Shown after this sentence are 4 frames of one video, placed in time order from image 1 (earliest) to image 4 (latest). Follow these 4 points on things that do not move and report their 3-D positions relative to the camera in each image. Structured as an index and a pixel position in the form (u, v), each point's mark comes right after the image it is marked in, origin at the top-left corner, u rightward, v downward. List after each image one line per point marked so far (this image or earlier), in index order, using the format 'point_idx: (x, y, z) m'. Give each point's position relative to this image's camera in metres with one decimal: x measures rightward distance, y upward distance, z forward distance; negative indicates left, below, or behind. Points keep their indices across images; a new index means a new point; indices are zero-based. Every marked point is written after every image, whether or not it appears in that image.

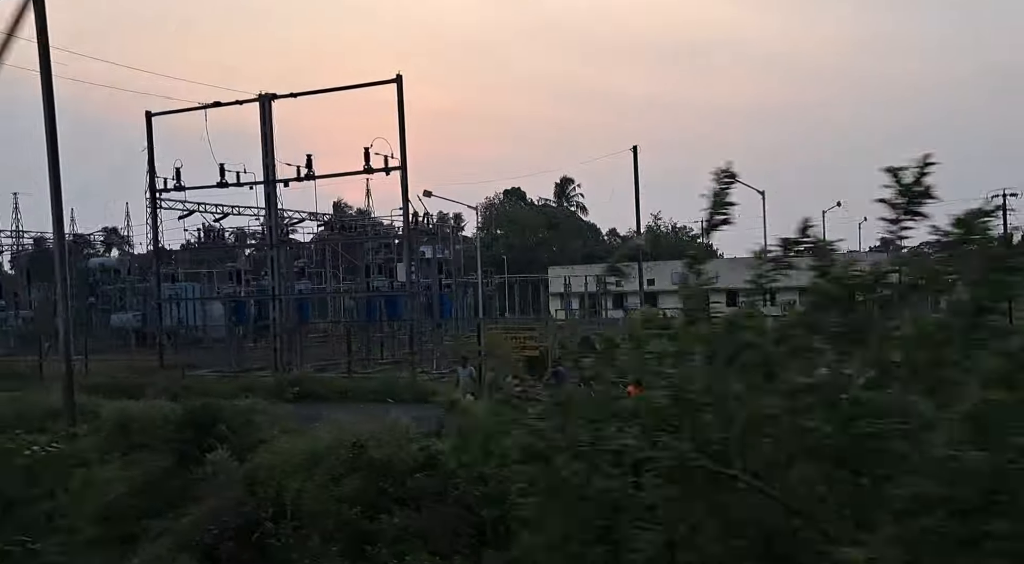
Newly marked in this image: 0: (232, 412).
0: (-2.1, -1.0, +6.9) m
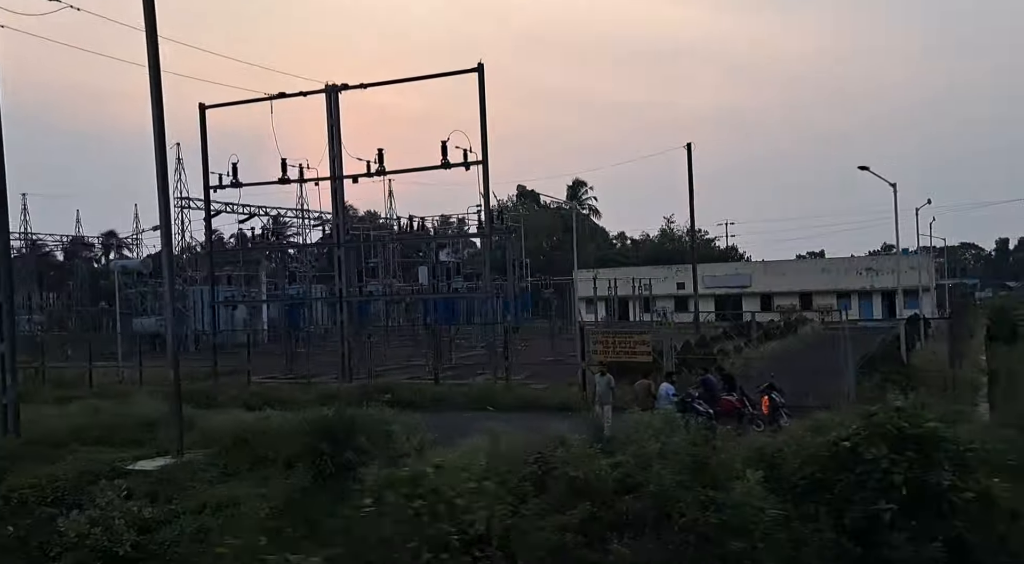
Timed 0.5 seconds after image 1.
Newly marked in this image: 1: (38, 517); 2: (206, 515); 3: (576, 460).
0: (-1.0, -1.0, +6.3) m
1: (-3.0, -1.5, +5.7) m
2: (-1.9, -1.4, +5.5) m
3: (+0.4, -1.0, +5.0) m
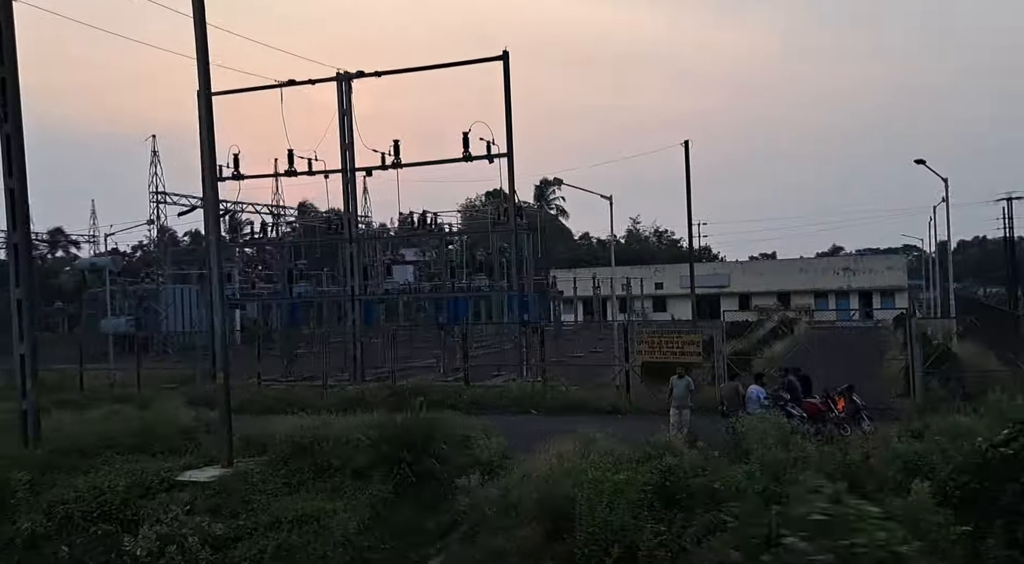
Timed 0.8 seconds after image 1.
0: (-0.4, -1.0, +5.9) m
1: (-2.4, -1.4, +5.1) m
2: (-1.3, -1.4, +5.0) m
3: (+1.0, -1.0, +4.6) m
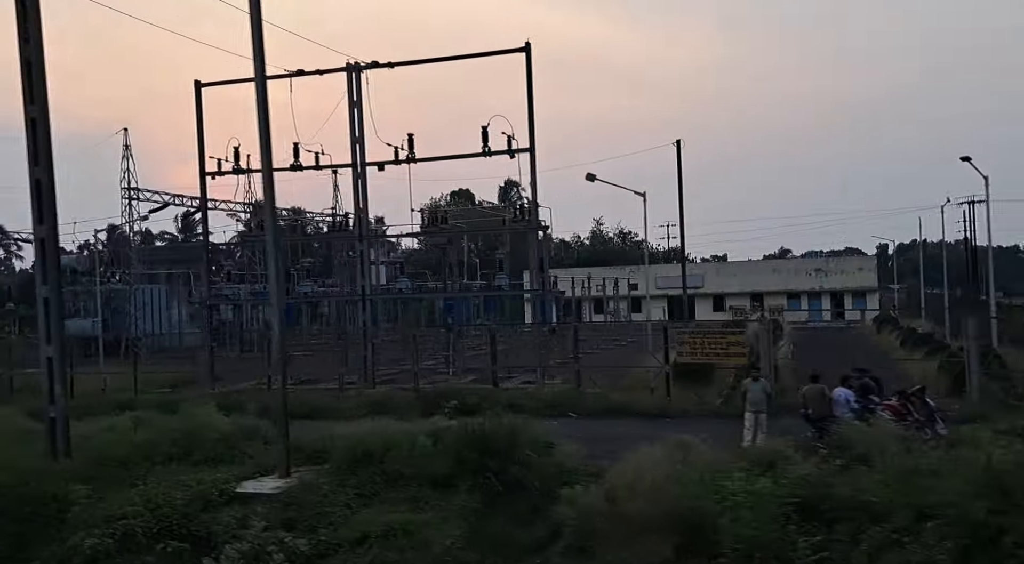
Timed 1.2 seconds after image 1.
0: (+0.1, -1.0, +5.5) m
1: (-1.8, -1.4, +4.7) m
2: (-0.7, -1.4, +4.6) m
3: (+1.6, -1.0, +4.4) m
